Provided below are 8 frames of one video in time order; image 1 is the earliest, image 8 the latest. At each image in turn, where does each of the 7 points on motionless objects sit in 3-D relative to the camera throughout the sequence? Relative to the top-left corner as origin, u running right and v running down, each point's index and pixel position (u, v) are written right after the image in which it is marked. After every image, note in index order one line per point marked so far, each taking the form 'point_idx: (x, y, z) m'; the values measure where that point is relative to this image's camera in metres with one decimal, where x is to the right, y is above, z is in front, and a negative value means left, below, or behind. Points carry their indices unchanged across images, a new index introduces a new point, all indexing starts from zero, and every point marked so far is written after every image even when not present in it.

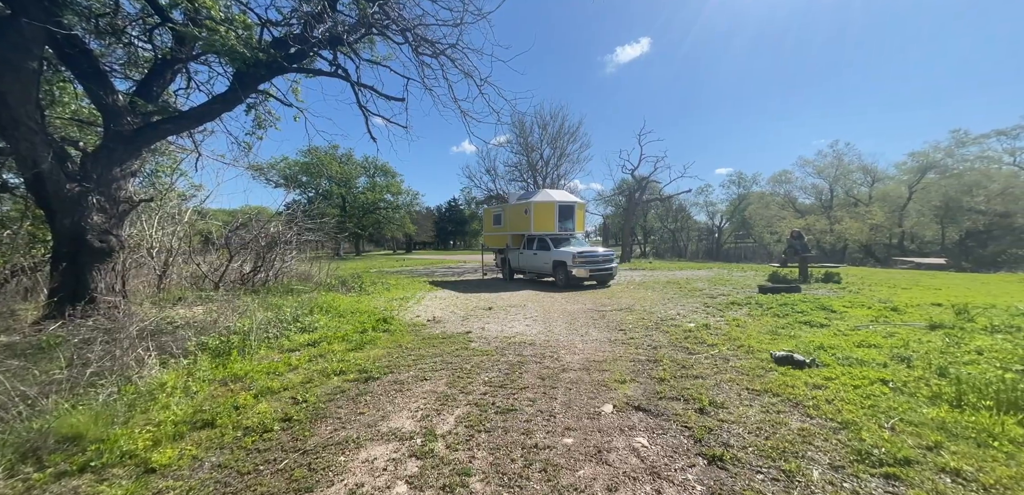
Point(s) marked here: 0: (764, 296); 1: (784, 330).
0: (+5.8, -1.1, +8.5) m
1: (+4.0, -1.2, +5.3) m
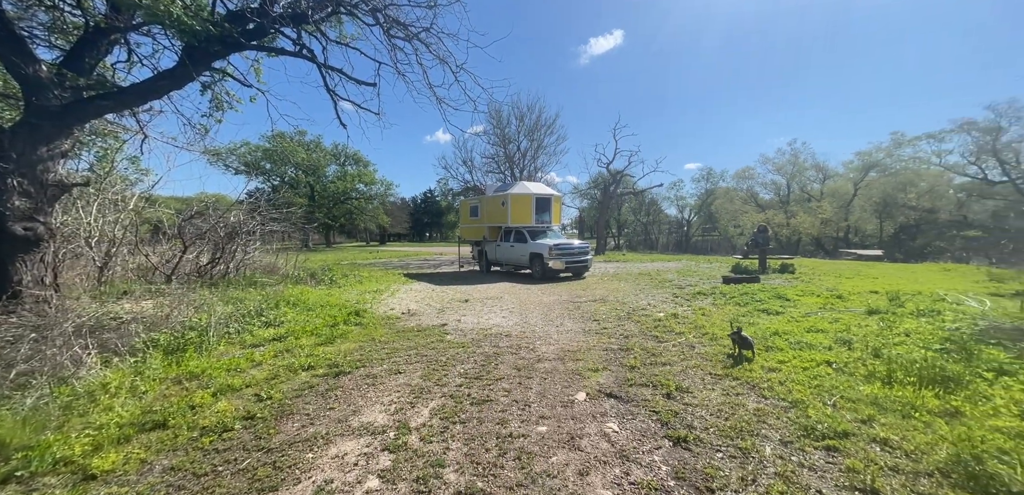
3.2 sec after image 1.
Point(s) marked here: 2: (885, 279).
0: (+5.3, -0.9, +8.8) m
1: (+3.6, -1.1, +5.6) m
2: (+10.6, -0.9, +10.3) m
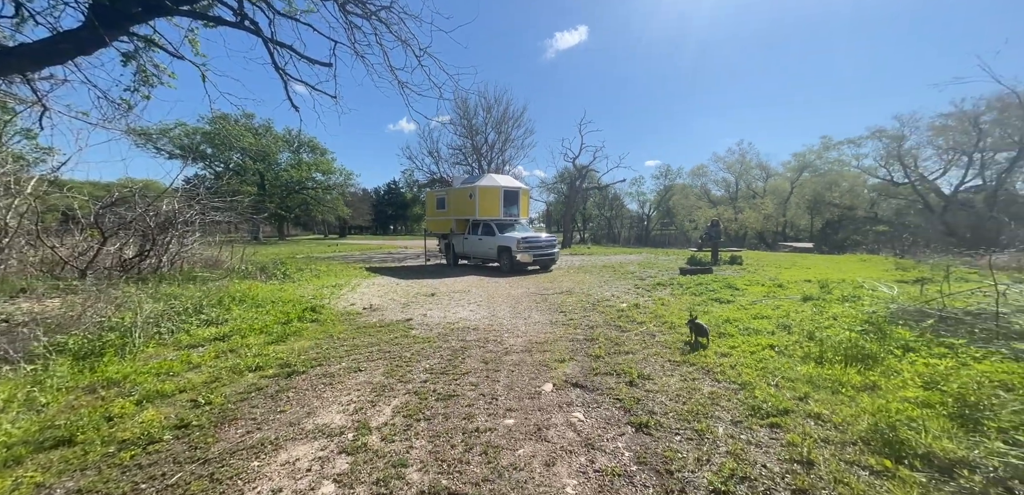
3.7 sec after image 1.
0: (+4.4, -0.7, +9.3) m
1: (+3.1, -1.0, +5.9) m
2: (+9.6, -0.7, +11.2) m
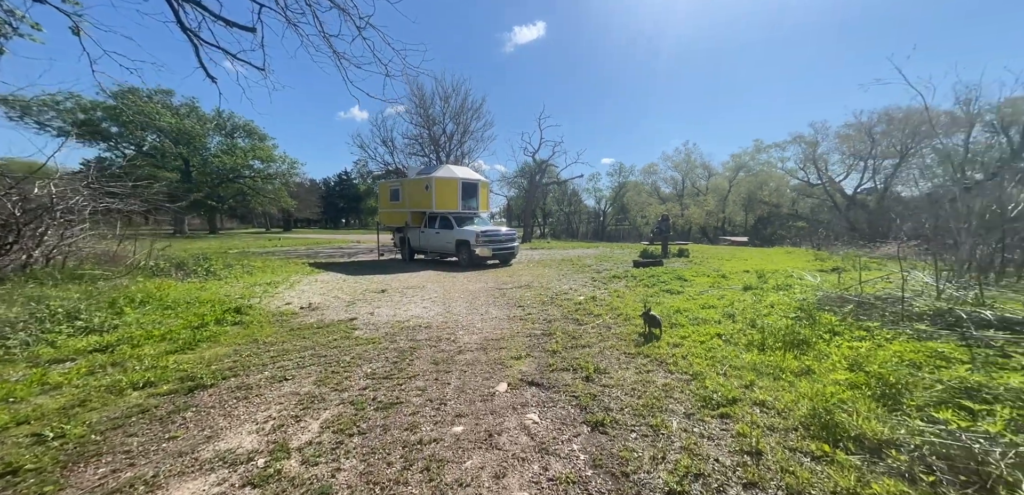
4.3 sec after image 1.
0: (+3.3, -0.6, +9.6) m
1: (+2.4, -0.9, +6.1) m
2: (+8.3, -0.5, +12.1) m
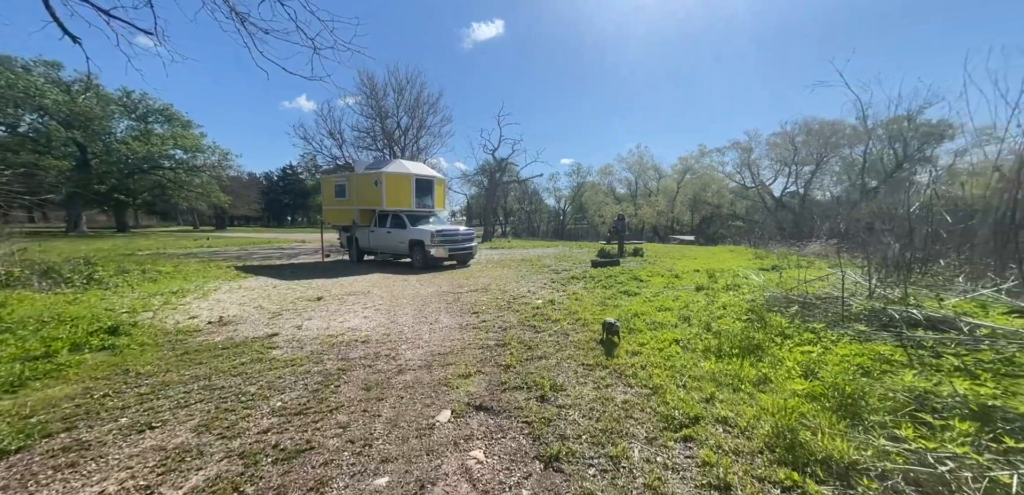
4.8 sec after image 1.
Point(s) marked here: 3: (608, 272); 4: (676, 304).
0: (+2.2, -0.6, +9.6) m
1: (+1.7, -0.9, +6.1) m
2: (+6.9, -0.5, +12.7) m
3: (+2.4, -0.6, +9.0) m
4: (+2.5, -0.9, +5.5) m
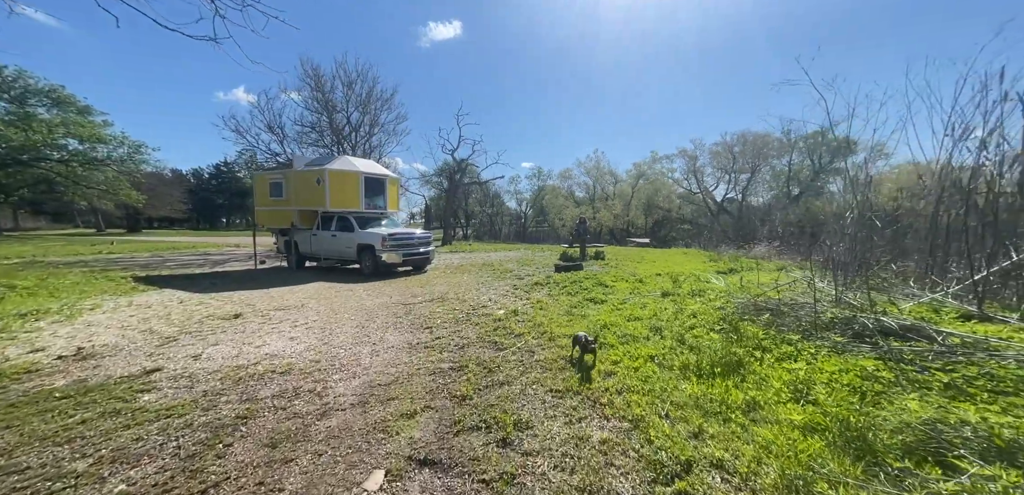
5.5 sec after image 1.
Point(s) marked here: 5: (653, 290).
0: (+1.2, -0.7, +9.4) m
1: (+1.0, -0.9, +5.8) m
2: (+5.5, -0.6, +13.0) m
3: (+1.4, -0.7, +8.8) m
4: (+1.9, -0.9, +5.3) m
5: (+2.7, -0.8, +7.1) m
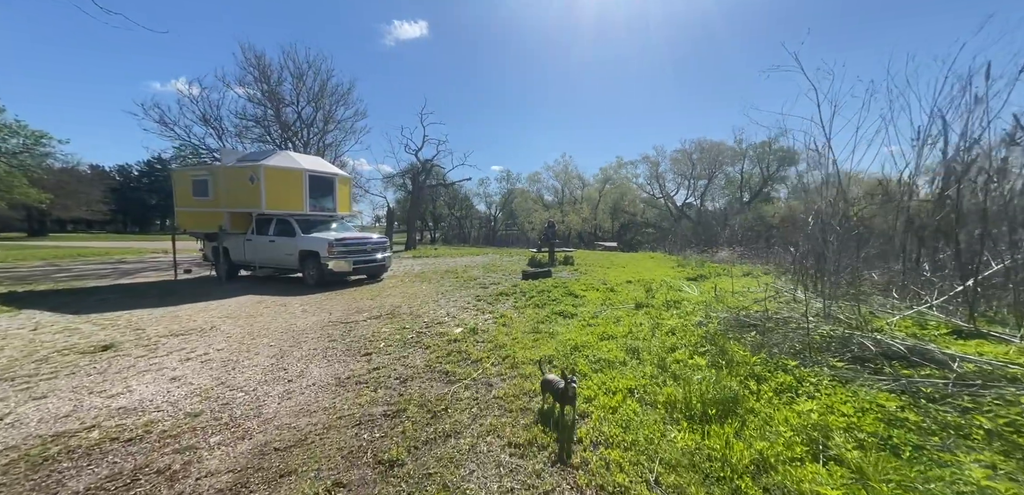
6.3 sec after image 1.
0: (+0.3, -0.8, +9.0) m
1: (+0.4, -1.0, +5.4) m
2: (+4.3, -0.7, +12.9) m
3: (+0.6, -0.9, +8.4) m
4: (+1.4, -1.0, +5.0) m
5: (+2.0, -0.9, +6.8) m
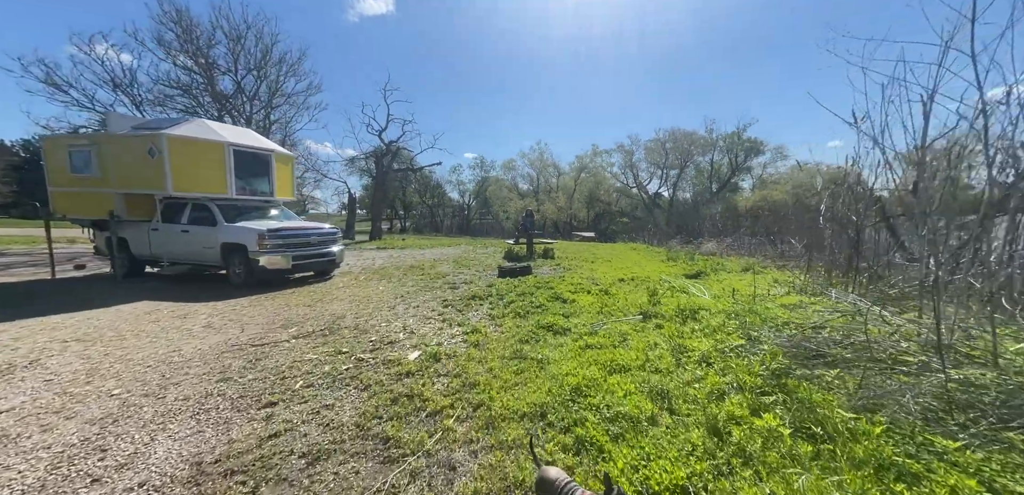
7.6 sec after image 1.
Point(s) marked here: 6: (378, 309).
0: (-0.3, -0.6, +8.1) m
1: (+0.1, -1.0, +4.5) m
2: (+3.4, -0.4, +12.3) m
3: (+0.1, -0.7, +7.5) m
4: (+1.1, -0.9, +4.2) m
5: (+1.6, -0.8, +6.1) m
6: (-2.0, -0.8, +6.0) m
